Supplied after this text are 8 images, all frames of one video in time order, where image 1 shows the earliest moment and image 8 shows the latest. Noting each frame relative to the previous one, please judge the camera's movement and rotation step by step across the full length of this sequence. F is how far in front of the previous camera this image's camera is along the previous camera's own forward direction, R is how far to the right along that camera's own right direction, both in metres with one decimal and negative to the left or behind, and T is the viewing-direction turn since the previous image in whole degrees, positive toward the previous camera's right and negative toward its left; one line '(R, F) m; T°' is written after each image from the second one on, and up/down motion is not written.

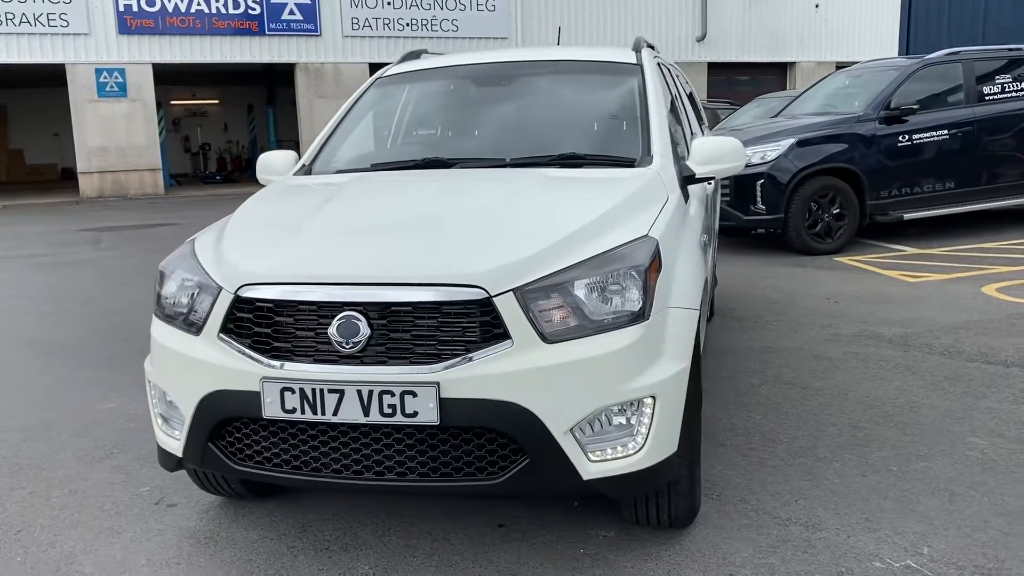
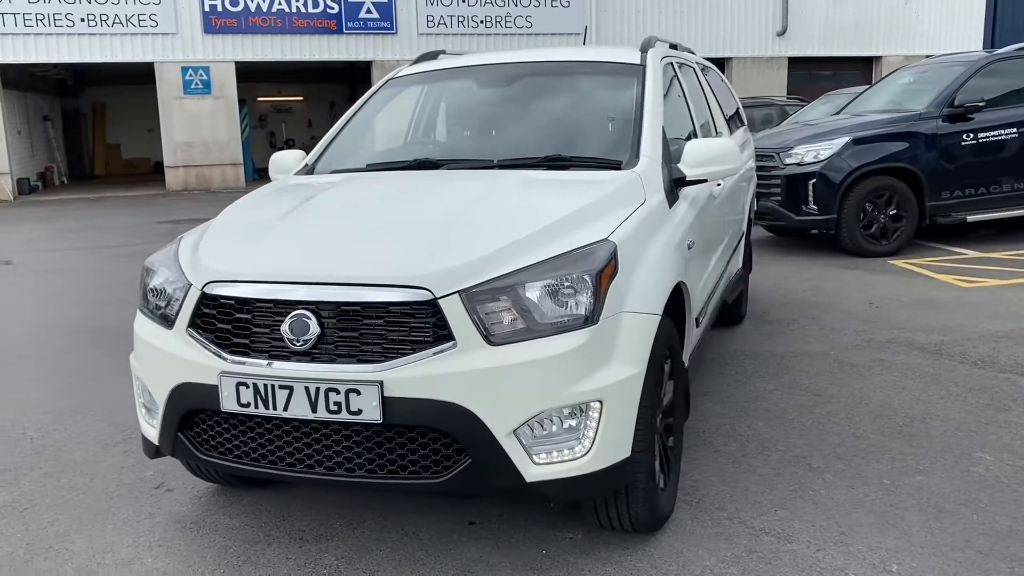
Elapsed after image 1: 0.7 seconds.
(+0.4, 0.0) m; -5°
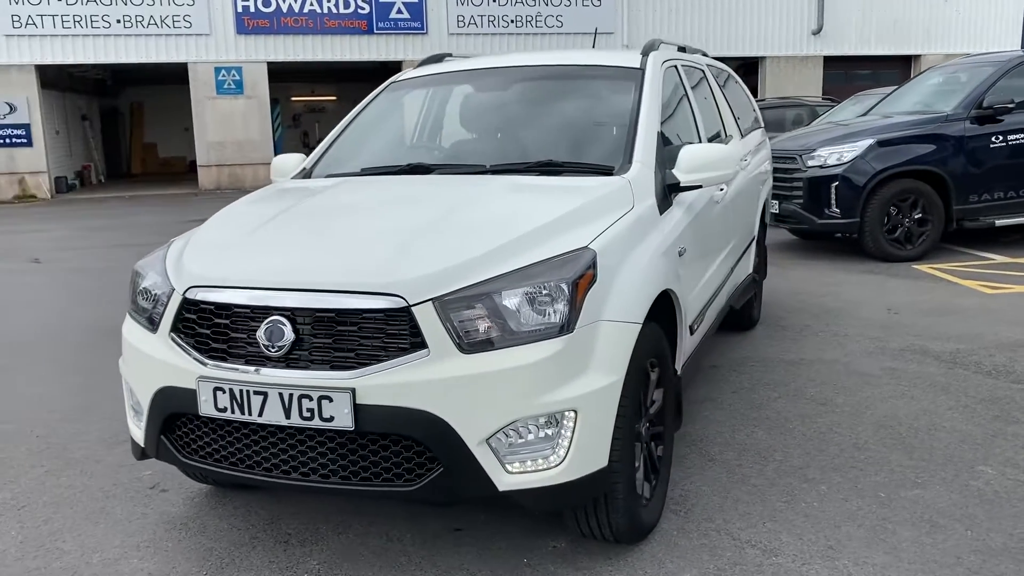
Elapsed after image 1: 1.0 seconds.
(+0.2, 0.0) m; -2°
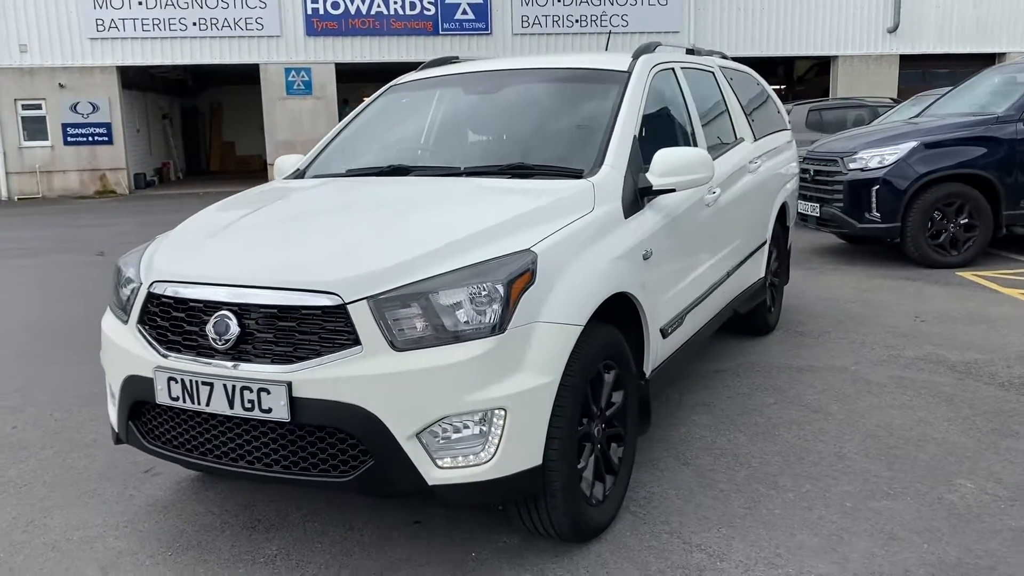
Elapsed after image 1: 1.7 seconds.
(+0.4, 0.0) m; -5°
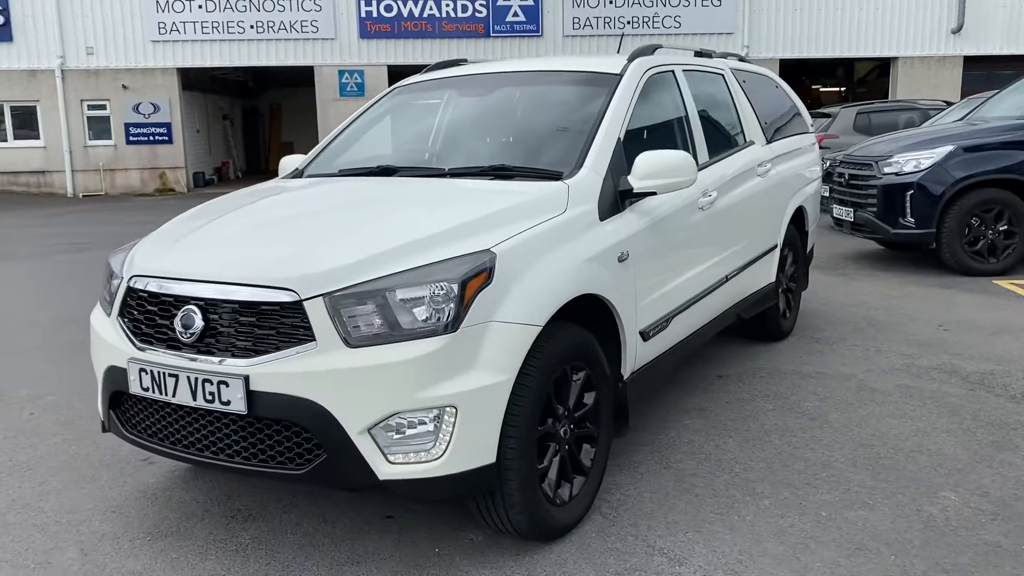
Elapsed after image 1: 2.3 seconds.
(+0.3, 0.0) m; -4°
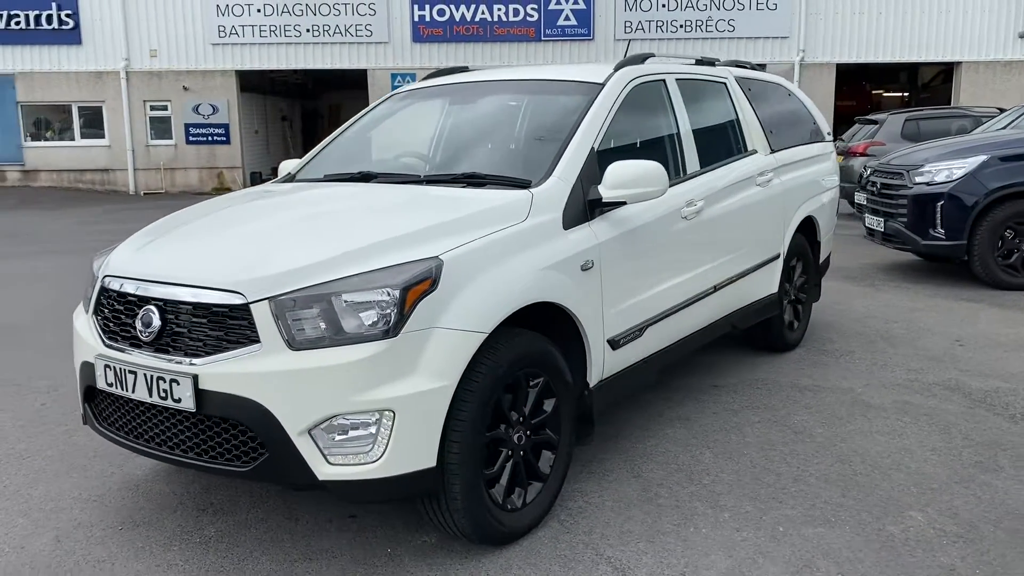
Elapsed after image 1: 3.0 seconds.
(+0.4, 0.0) m; -4°
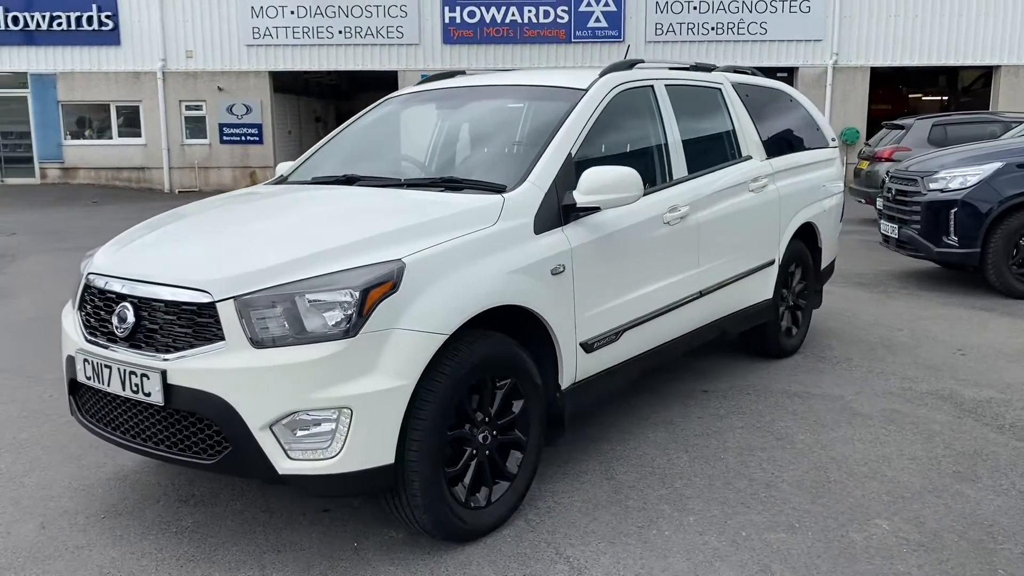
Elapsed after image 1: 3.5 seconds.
(+0.2, -0.1) m; -2°
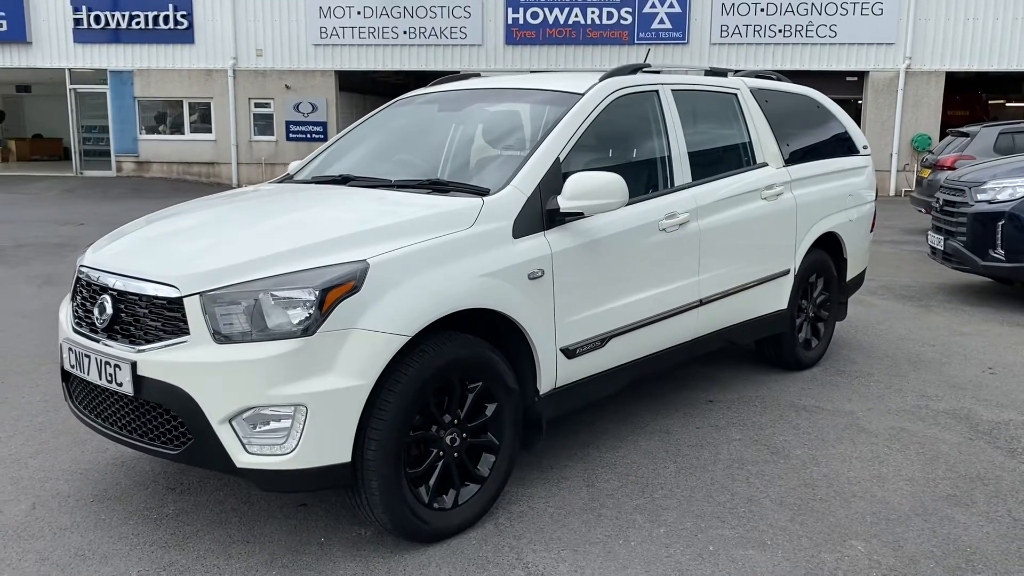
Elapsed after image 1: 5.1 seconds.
(+0.4, 0.0) m; -4°
